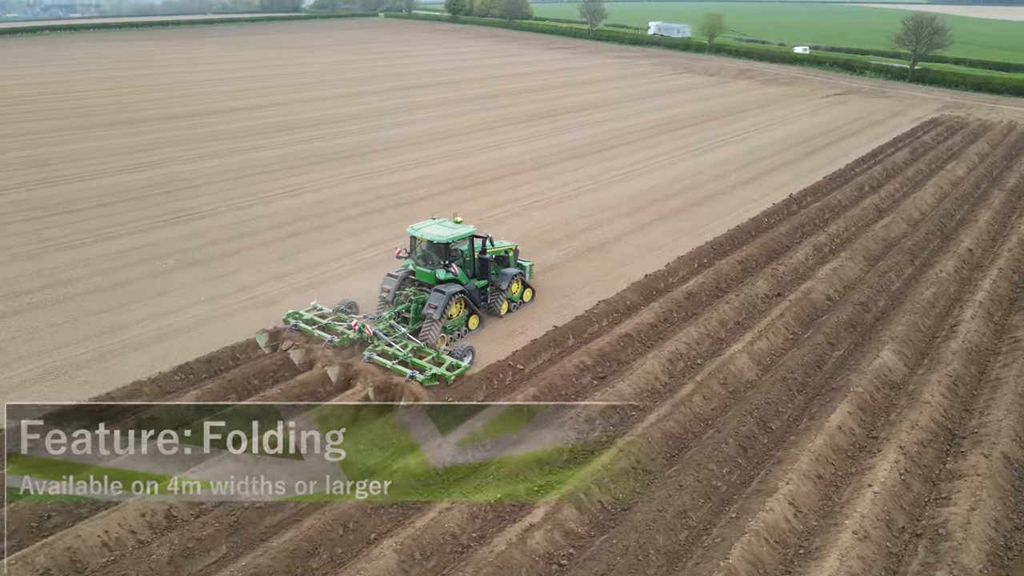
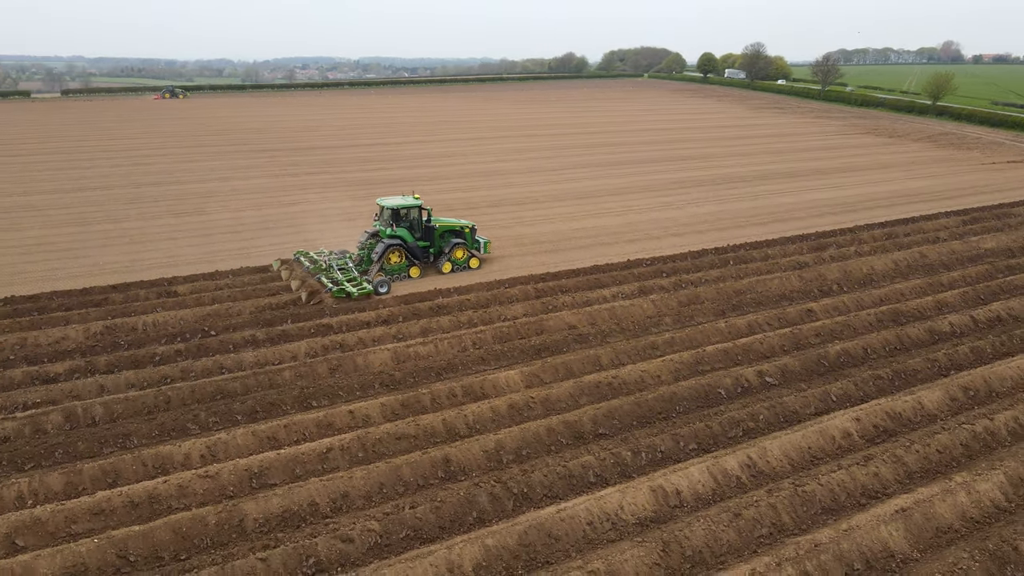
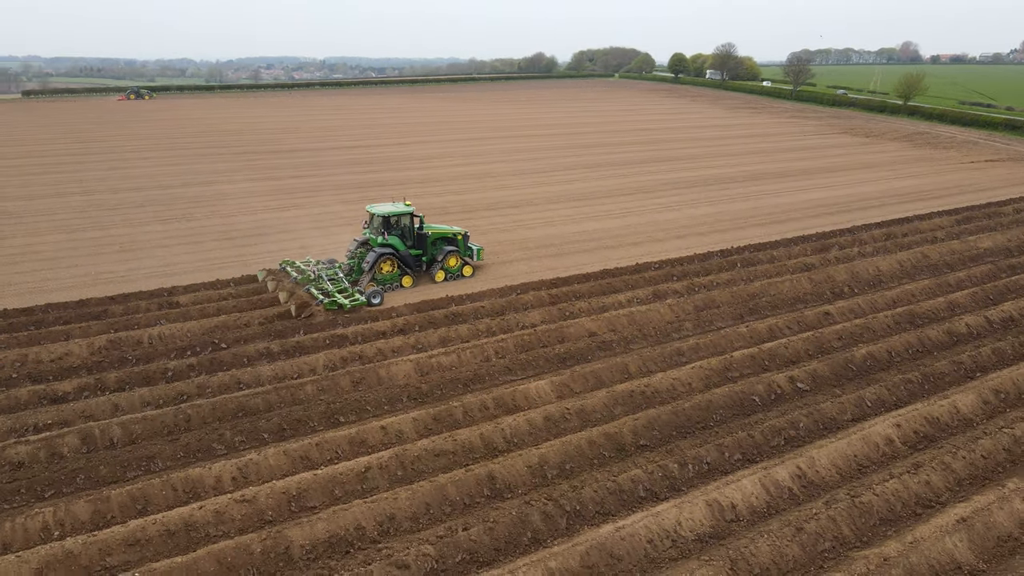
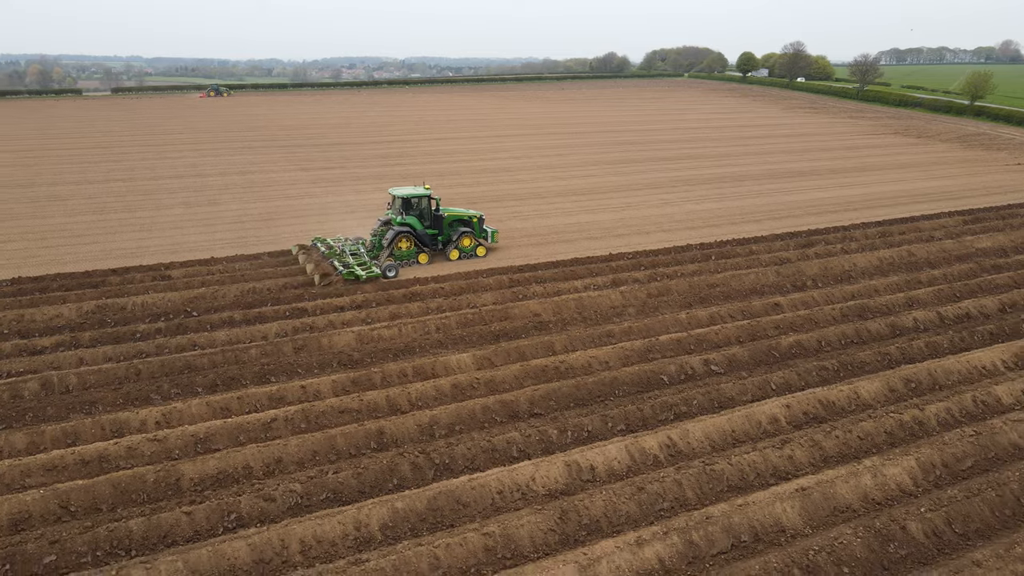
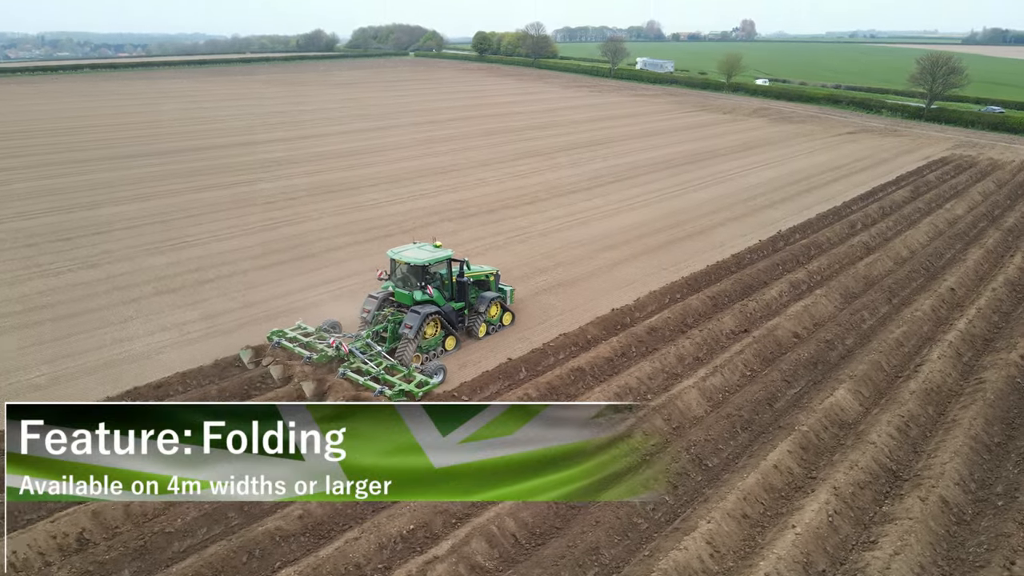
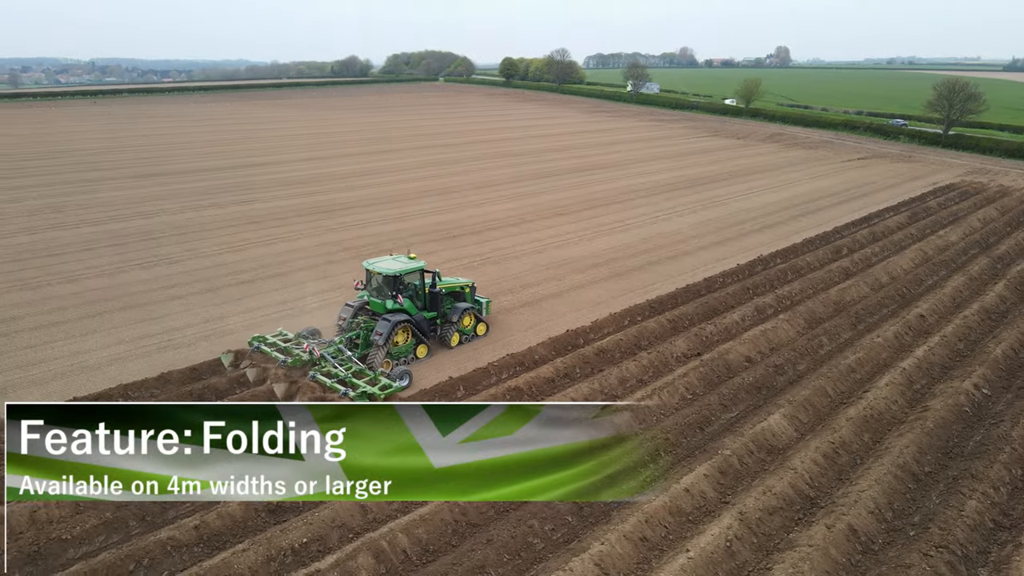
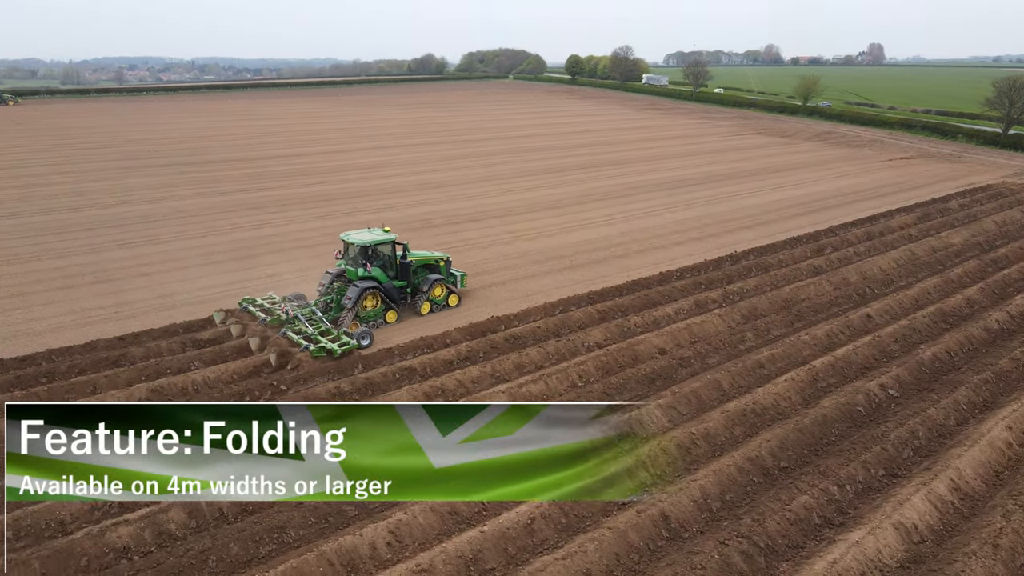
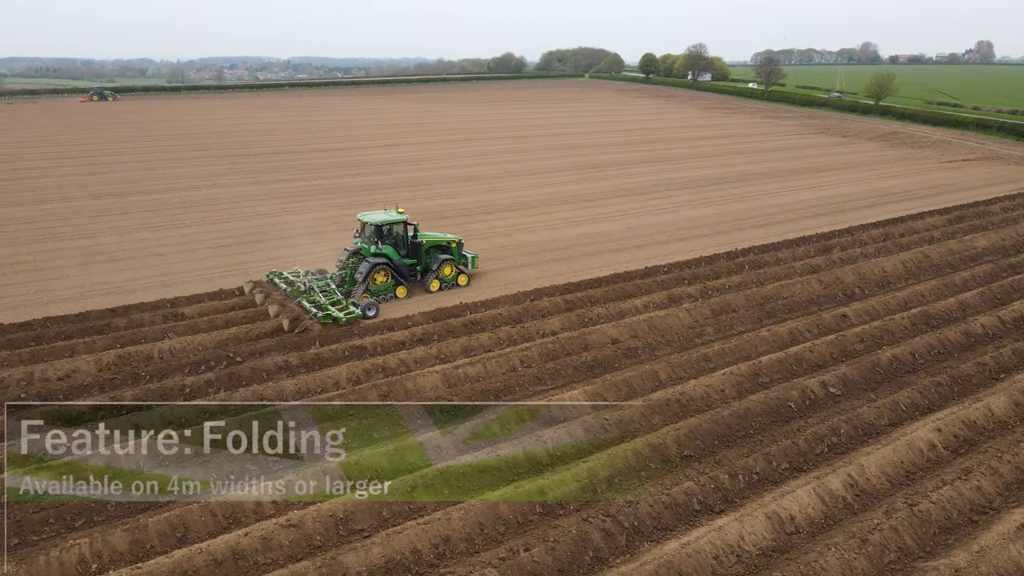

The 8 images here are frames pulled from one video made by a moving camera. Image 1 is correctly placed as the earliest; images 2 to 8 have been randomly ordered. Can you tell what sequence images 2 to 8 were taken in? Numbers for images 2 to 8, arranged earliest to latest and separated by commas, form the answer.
5, 6, 7, 8, 3, 2, 4
